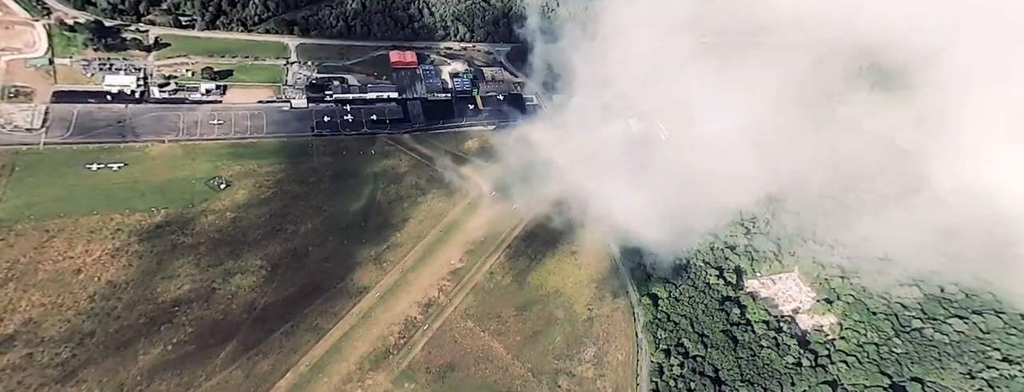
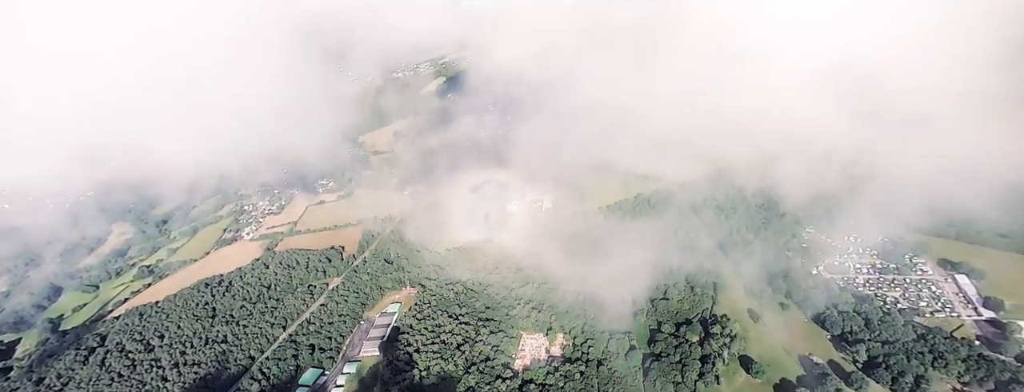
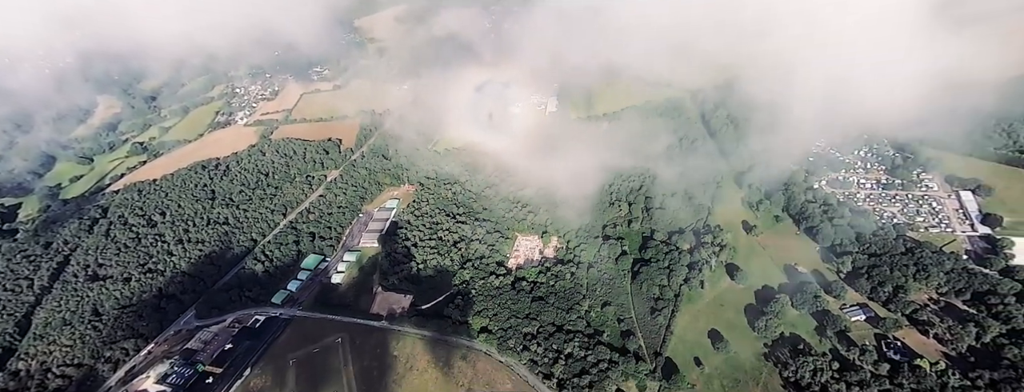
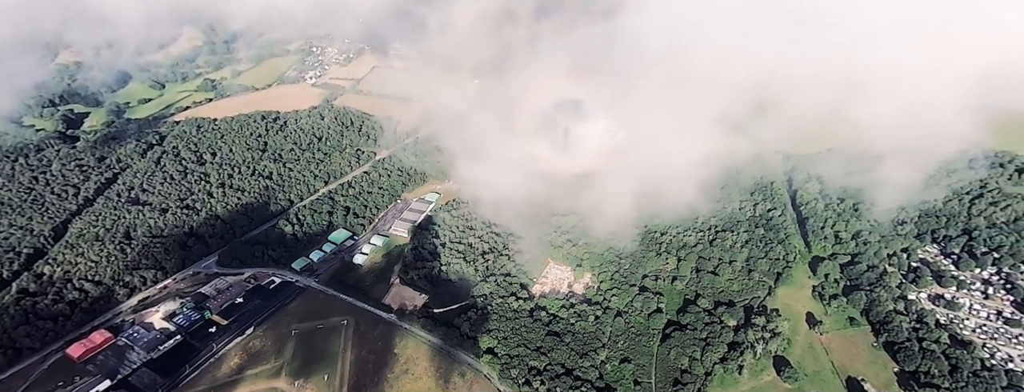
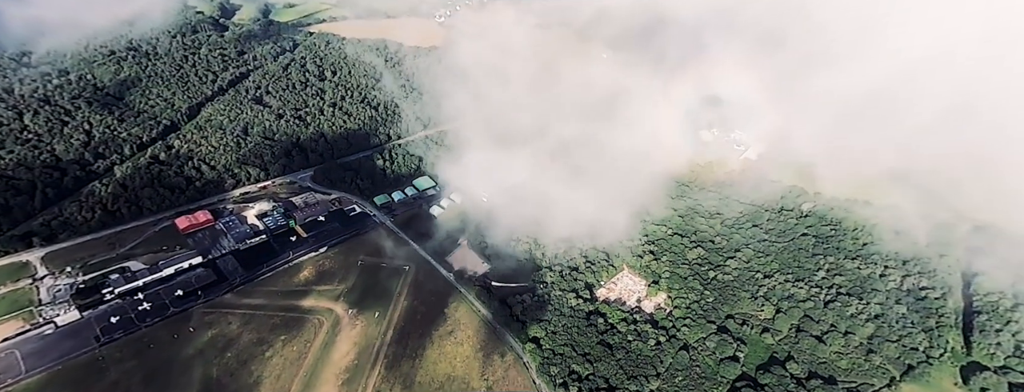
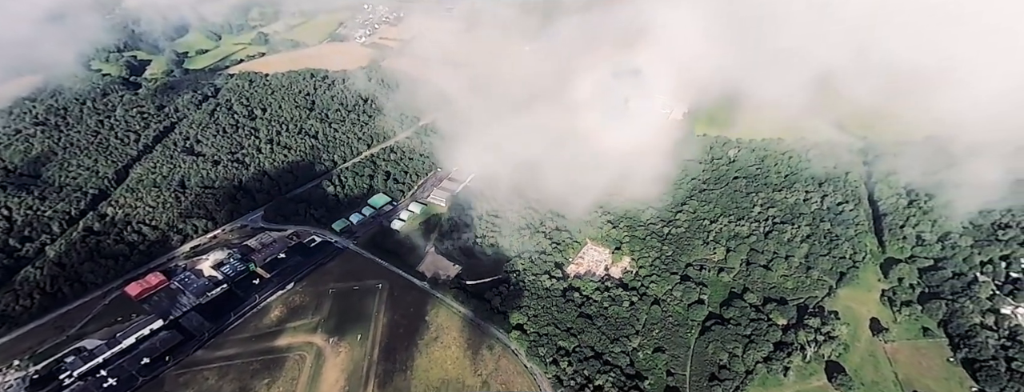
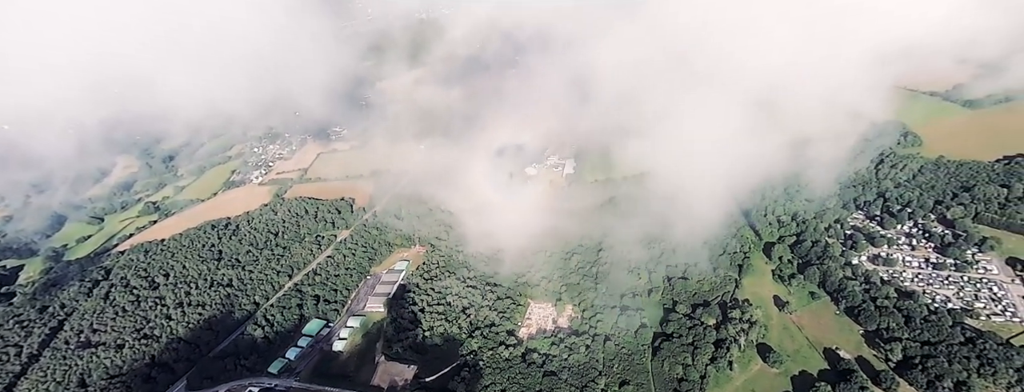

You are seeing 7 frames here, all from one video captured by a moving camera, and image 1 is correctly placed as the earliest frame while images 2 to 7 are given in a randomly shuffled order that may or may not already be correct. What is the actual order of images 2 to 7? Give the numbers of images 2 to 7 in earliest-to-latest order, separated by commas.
5, 6, 4, 7, 3, 2
